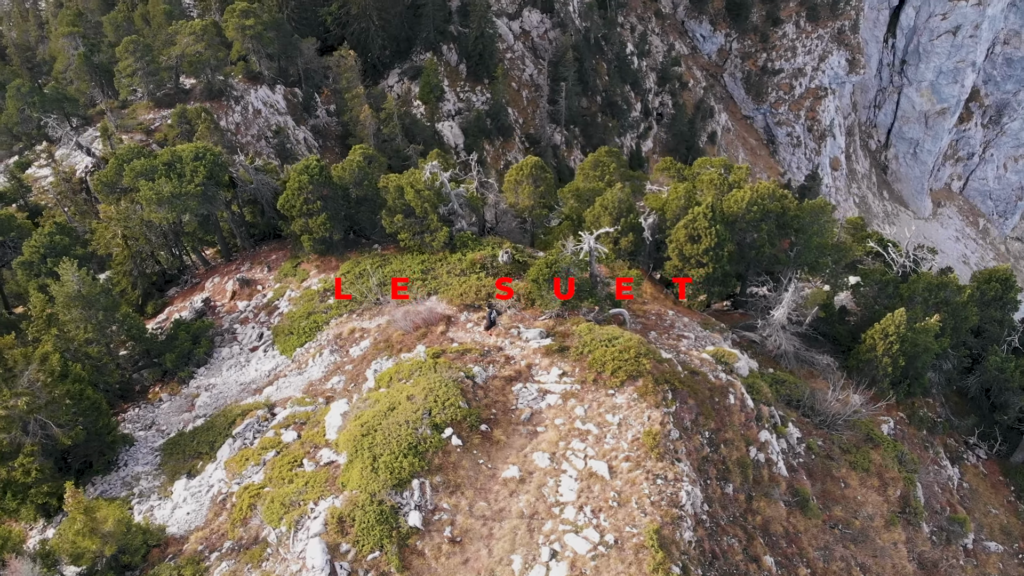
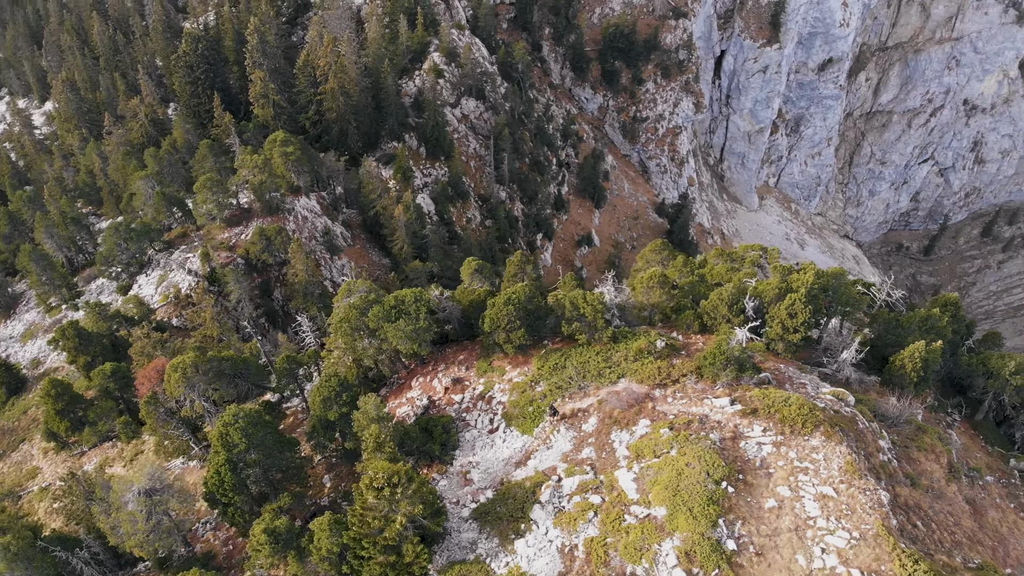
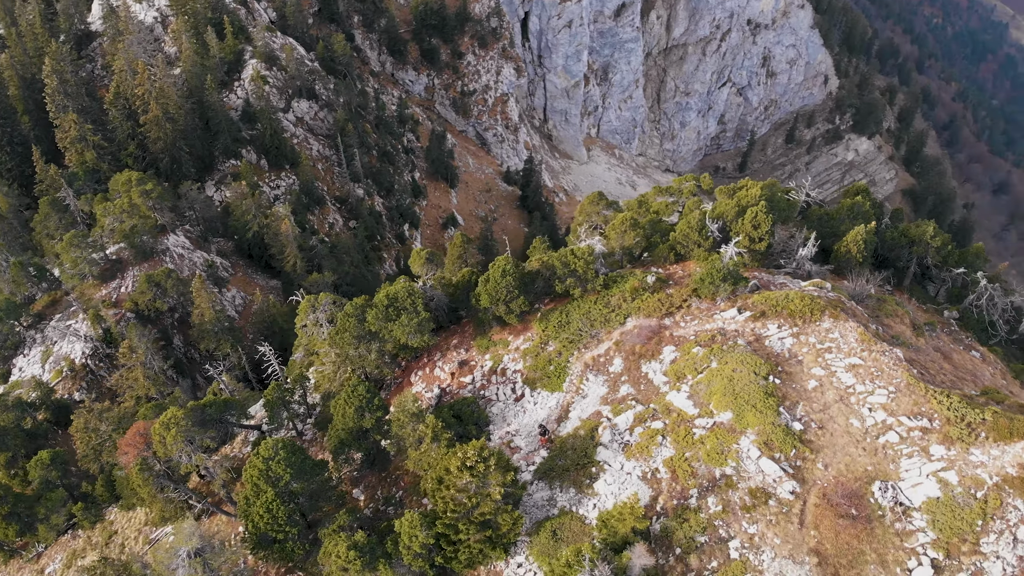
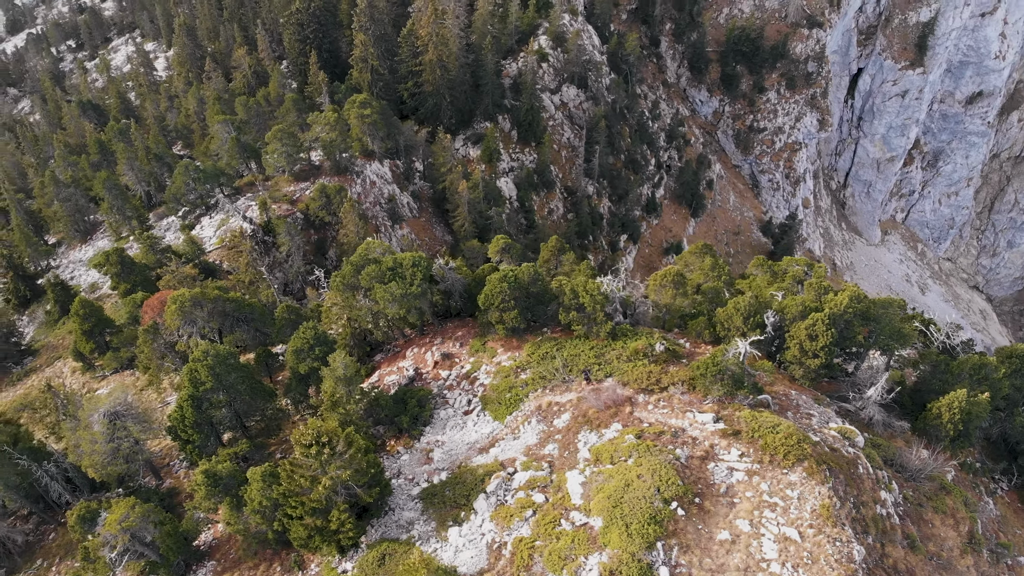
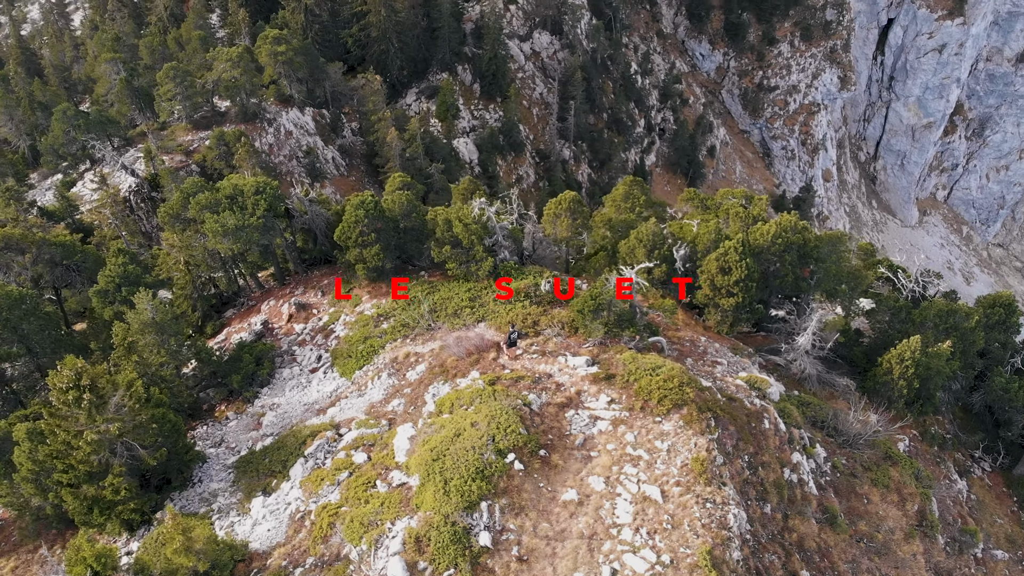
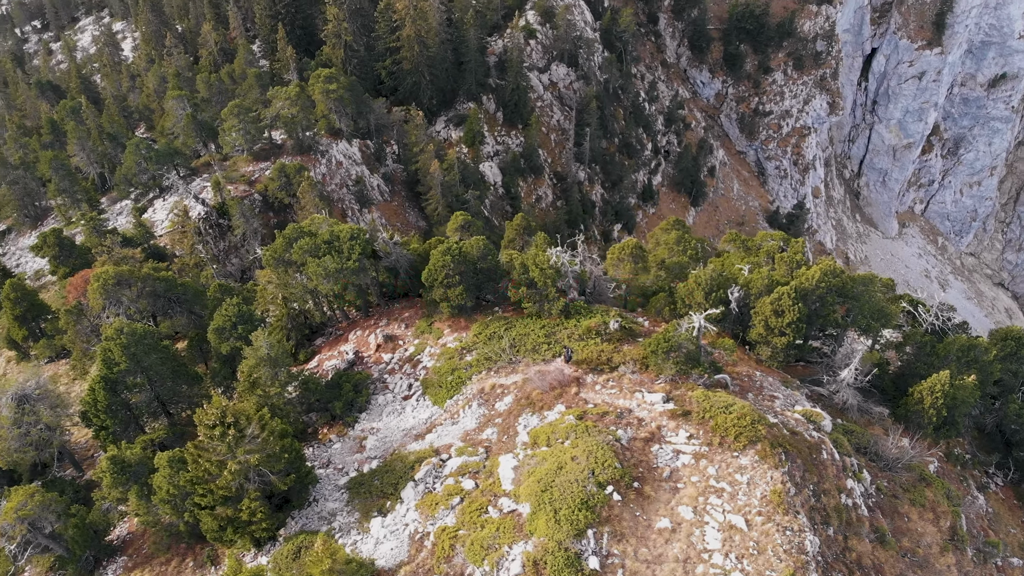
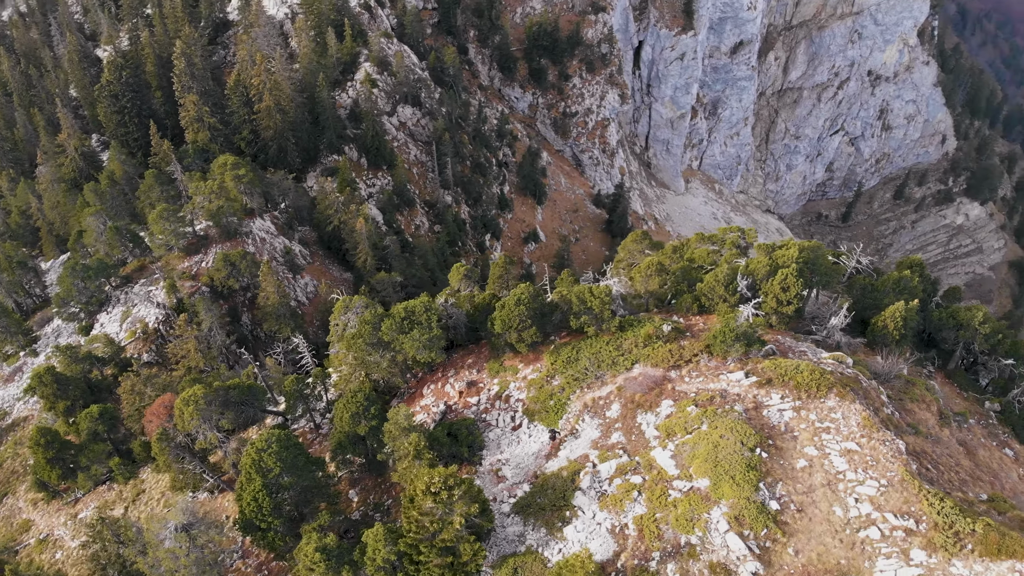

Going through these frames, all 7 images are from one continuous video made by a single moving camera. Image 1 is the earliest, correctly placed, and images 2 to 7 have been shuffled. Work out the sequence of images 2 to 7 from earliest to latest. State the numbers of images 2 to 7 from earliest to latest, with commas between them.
5, 6, 4, 2, 7, 3
